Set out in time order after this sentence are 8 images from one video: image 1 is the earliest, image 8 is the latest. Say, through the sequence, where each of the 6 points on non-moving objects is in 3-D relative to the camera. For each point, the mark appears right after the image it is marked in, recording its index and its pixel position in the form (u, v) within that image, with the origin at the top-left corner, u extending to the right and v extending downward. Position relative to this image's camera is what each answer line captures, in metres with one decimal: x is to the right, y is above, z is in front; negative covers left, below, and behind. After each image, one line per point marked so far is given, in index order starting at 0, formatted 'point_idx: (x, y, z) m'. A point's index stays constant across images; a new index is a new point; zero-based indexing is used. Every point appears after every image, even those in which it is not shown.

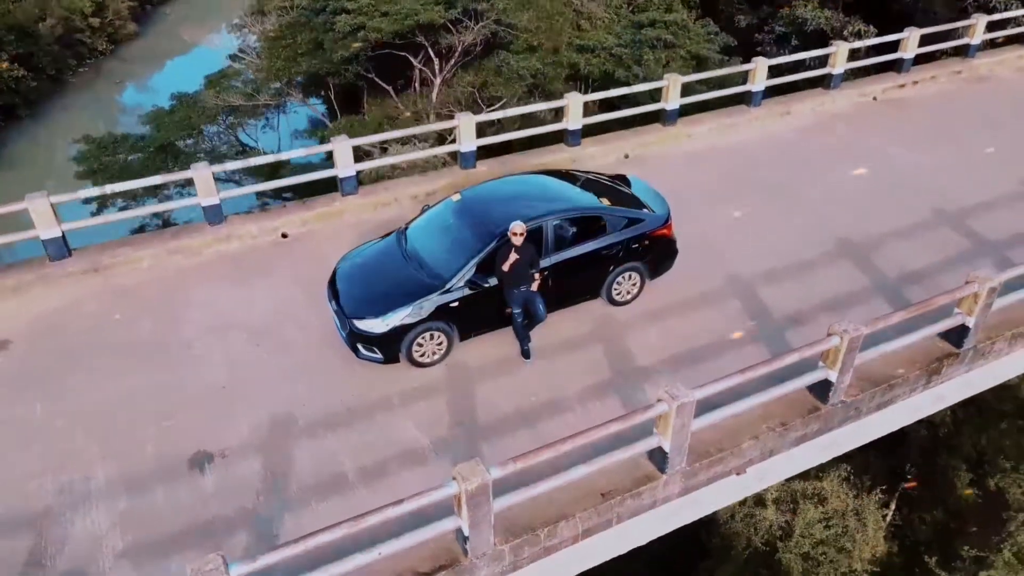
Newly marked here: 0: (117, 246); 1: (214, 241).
0: (-4.6, +0.5, +8.6) m
1: (-3.6, +0.6, +9.0) m
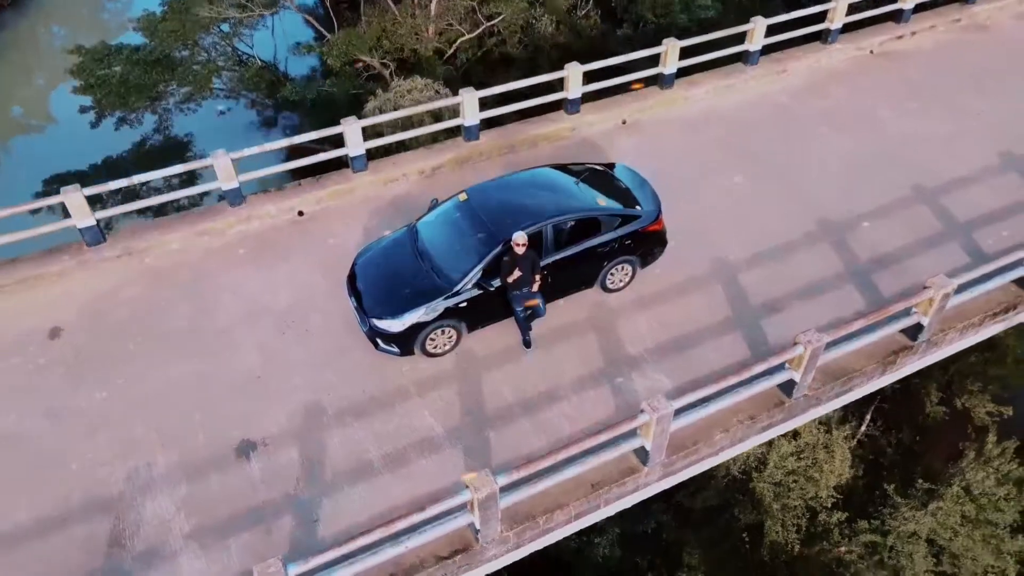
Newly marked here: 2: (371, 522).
0: (-4.5, +0.7, +9.3) m
1: (-3.6, +0.9, +9.6) m
2: (-1.2, -2.1, +6.6) m
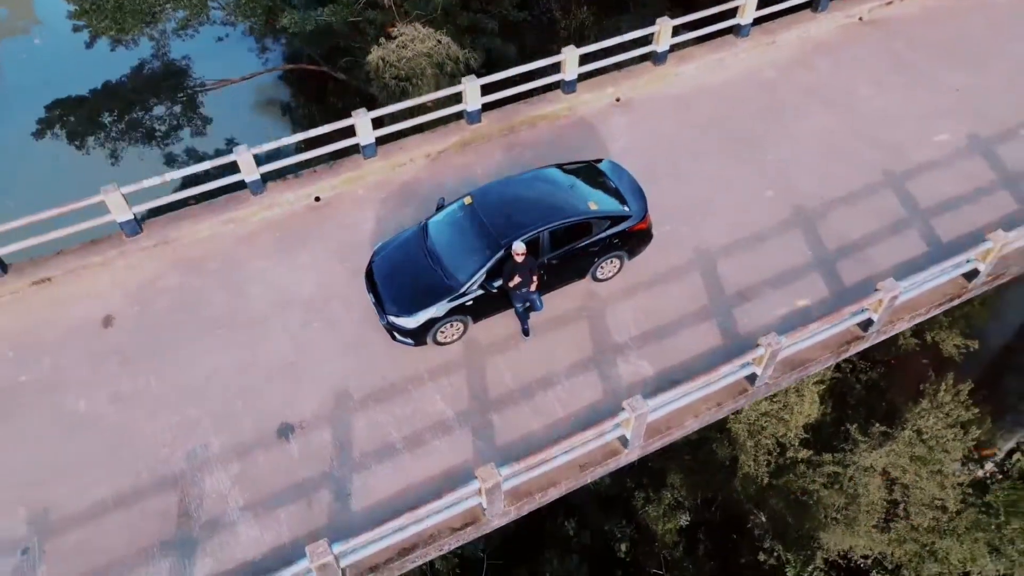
0: (-4.5, +0.9, +10.2) m
1: (-3.6, +1.1, +10.5) m
2: (-1.2, -2.2, +7.9) m
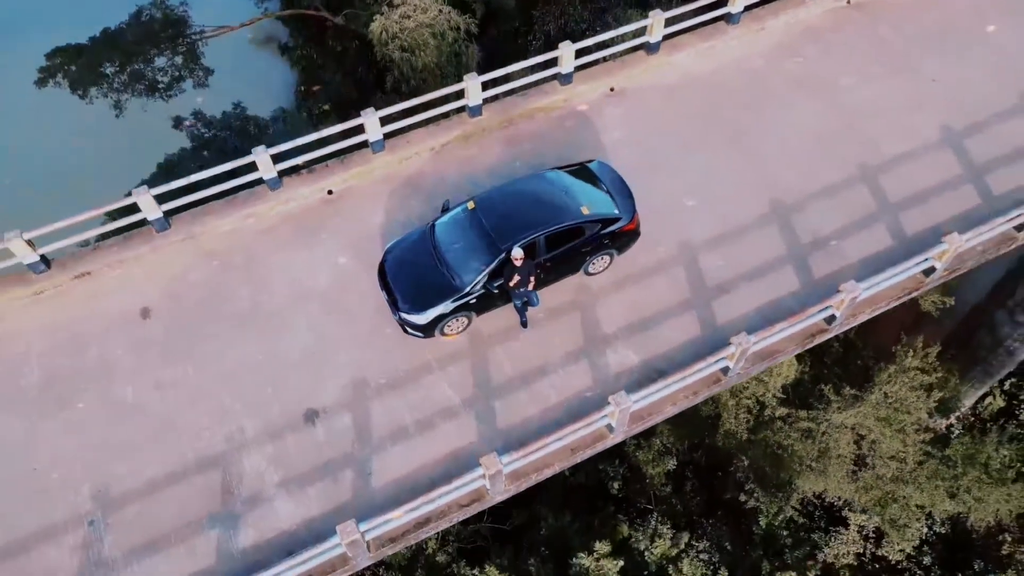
0: (-4.6, +1.1, +11.0) m
1: (-3.6, +1.3, +11.3) m
2: (-1.2, -2.3, +9.1) m
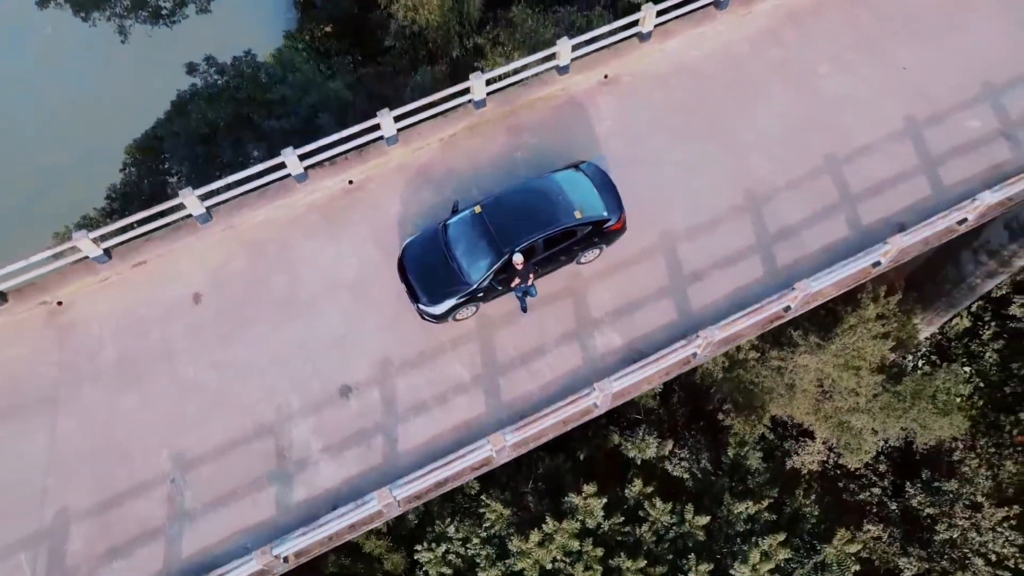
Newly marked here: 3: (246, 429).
0: (-4.5, +1.3, +12.4) m
1: (-3.5, +1.6, +12.6) m
2: (-1.2, -2.3, +11.0) m
3: (-4.0, -2.1, +11.2) m
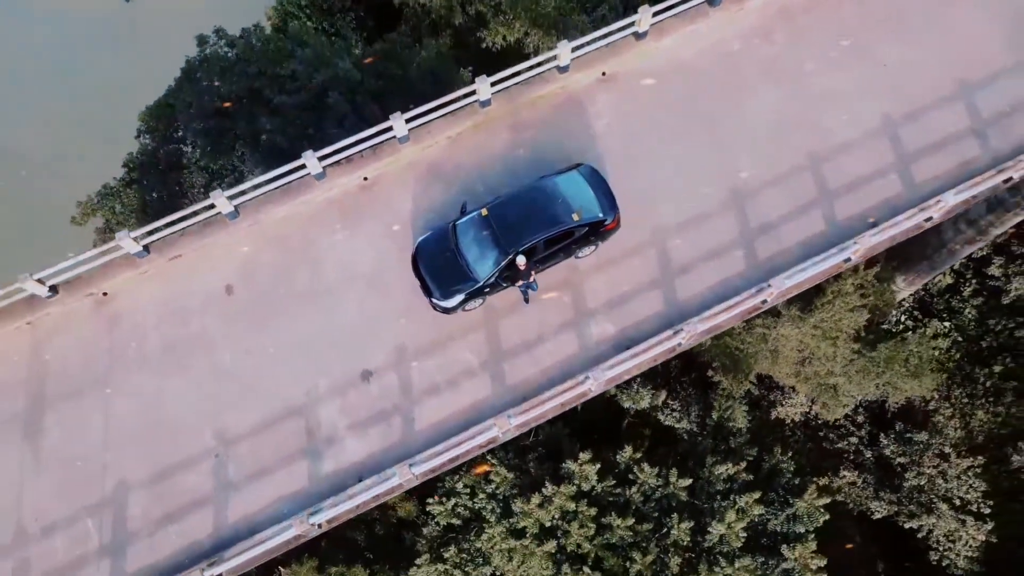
0: (-4.5, +1.5, +13.5) m
1: (-3.5, +1.8, +13.7) m
2: (-1.2, -2.2, +12.4) m
3: (-3.9, -2.0, +12.6) m
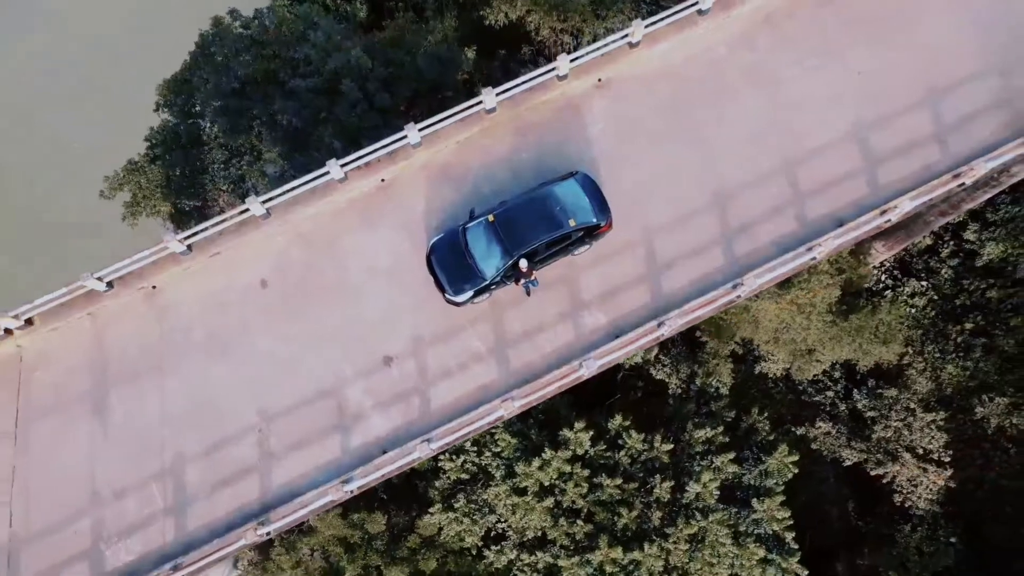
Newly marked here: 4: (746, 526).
0: (-4.4, +1.6, +15.0) m
1: (-3.4, +1.9, +15.2) m
2: (-1.1, -2.1, +14.3) m
3: (-3.9, -2.0, +14.4) m
4: (+5.4, -5.4, +17.1) m
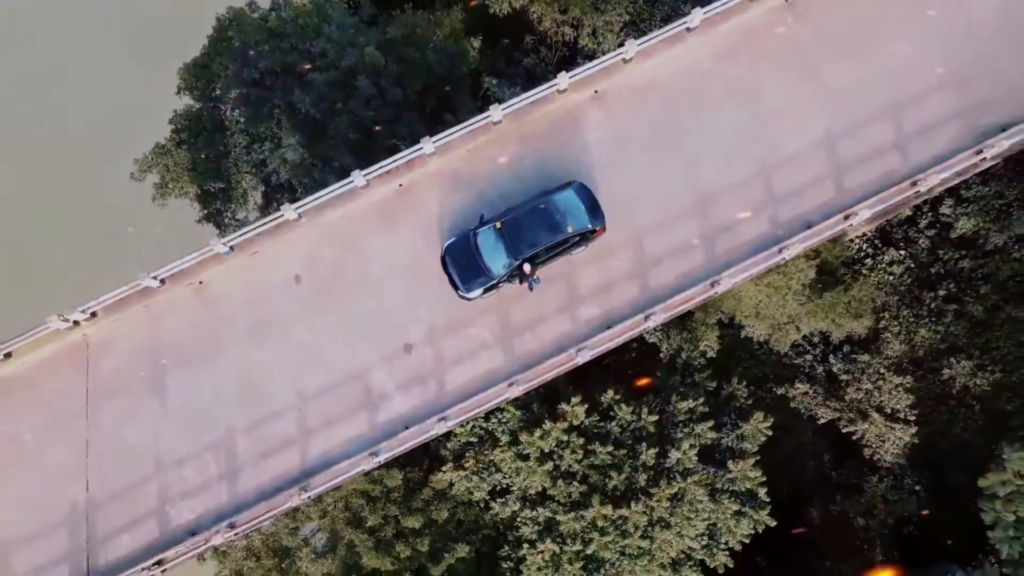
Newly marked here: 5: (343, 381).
0: (-4.3, +1.8, +16.8) m
1: (-3.3, +2.0, +17.0) m
2: (-1.0, -2.1, +16.4) m
3: (-3.8, -1.9, +16.5) m
4: (+5.5, -5.1, +19.4) m
5: (-3.8, -2.1, +16.5) m
